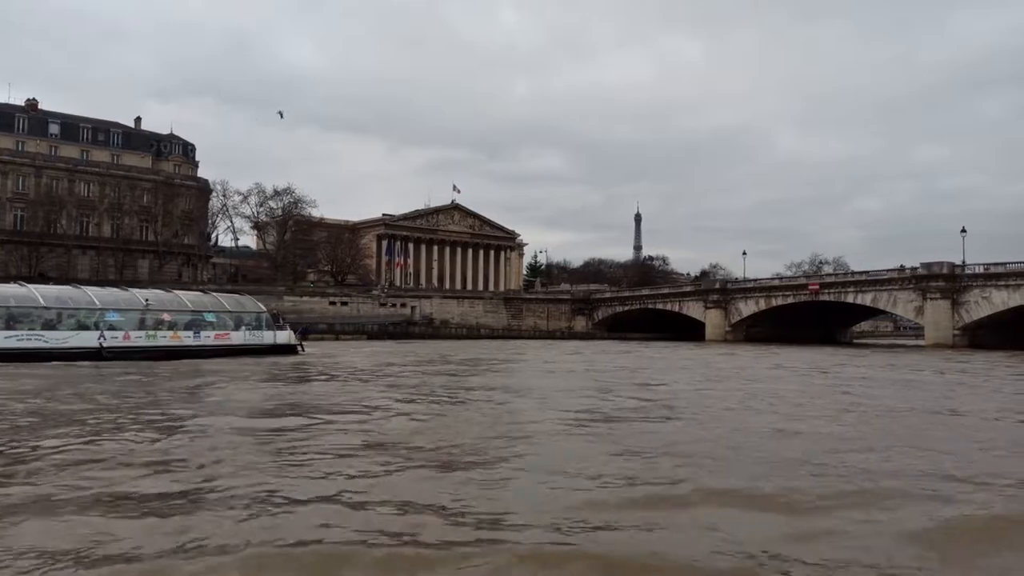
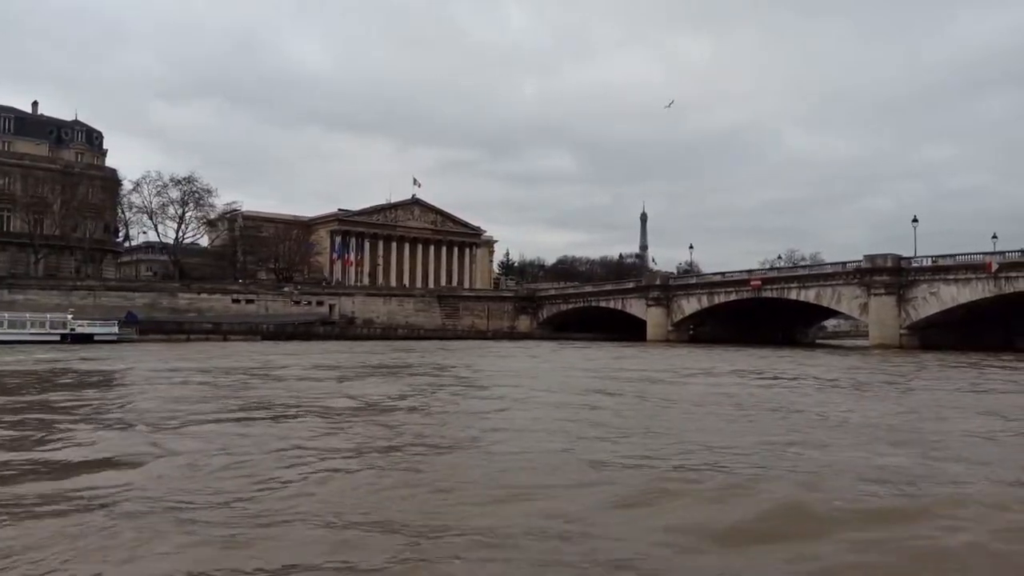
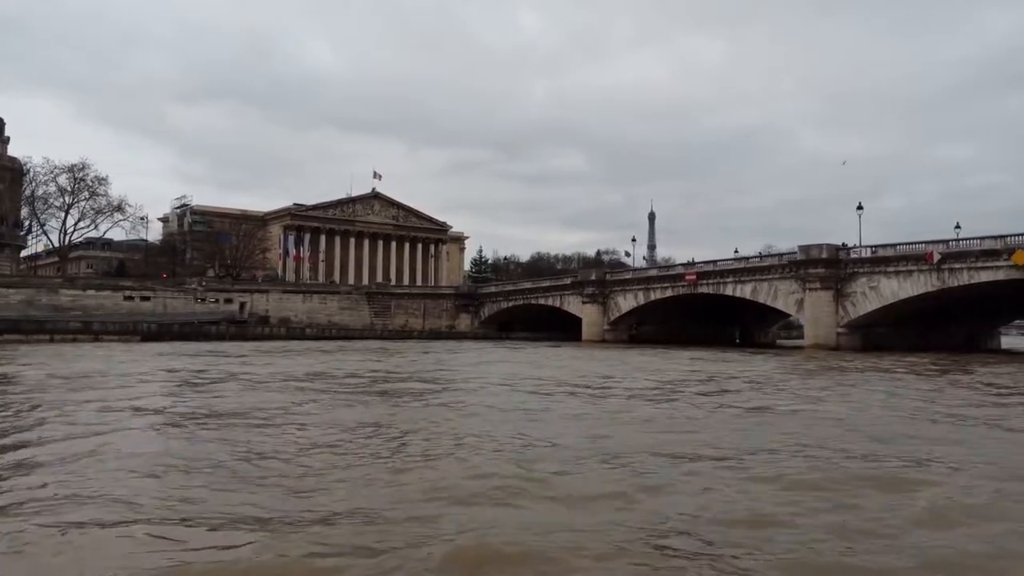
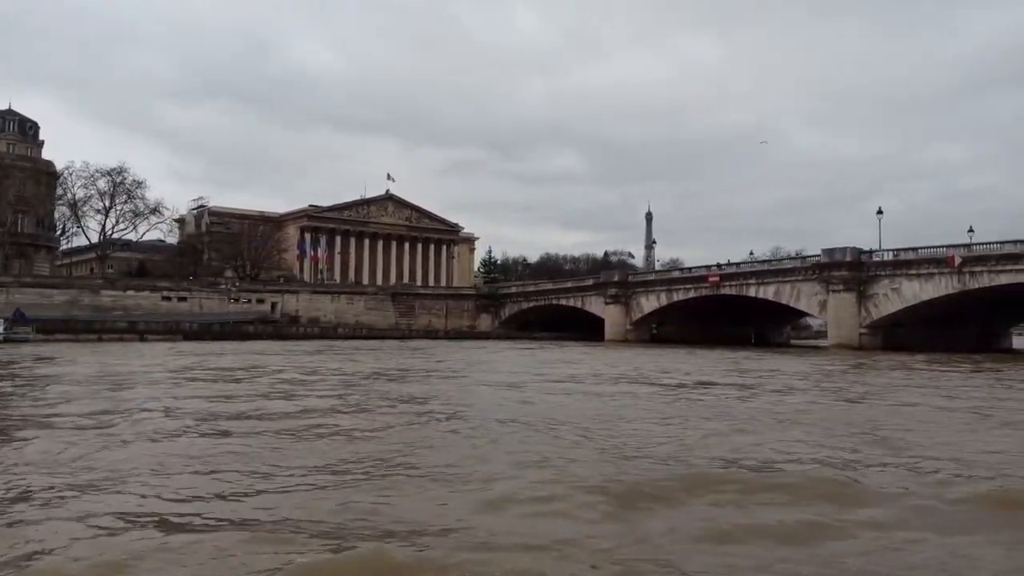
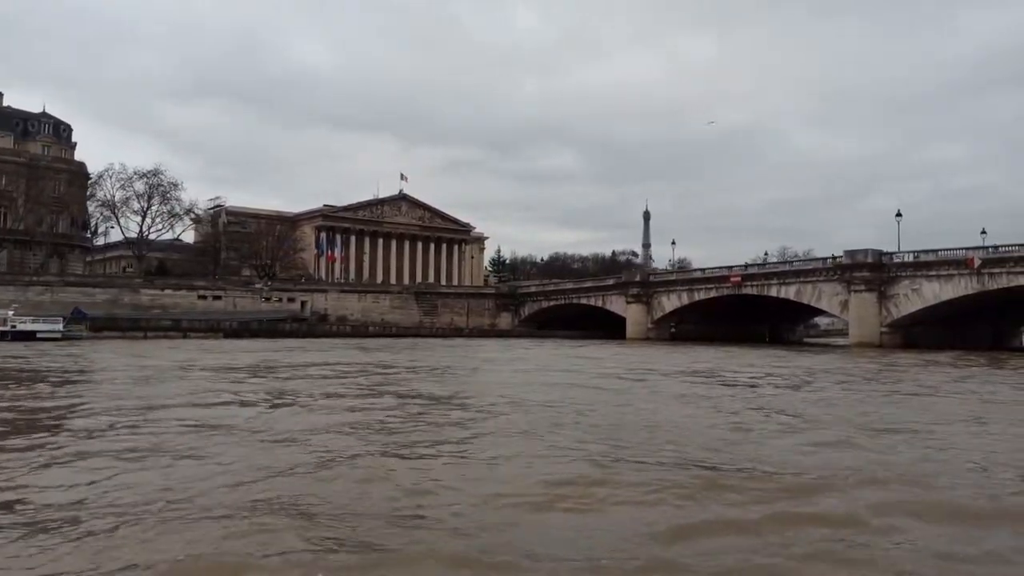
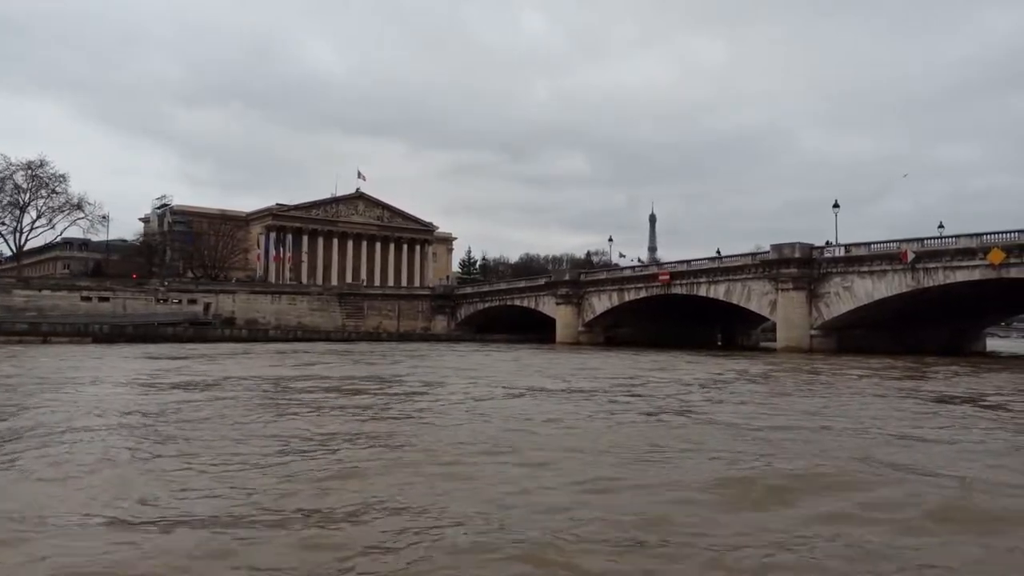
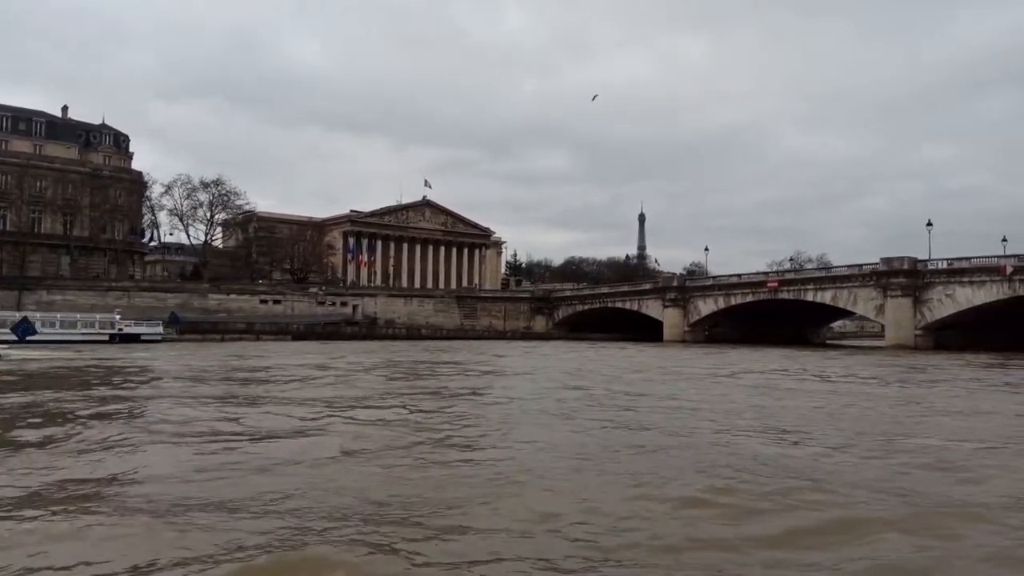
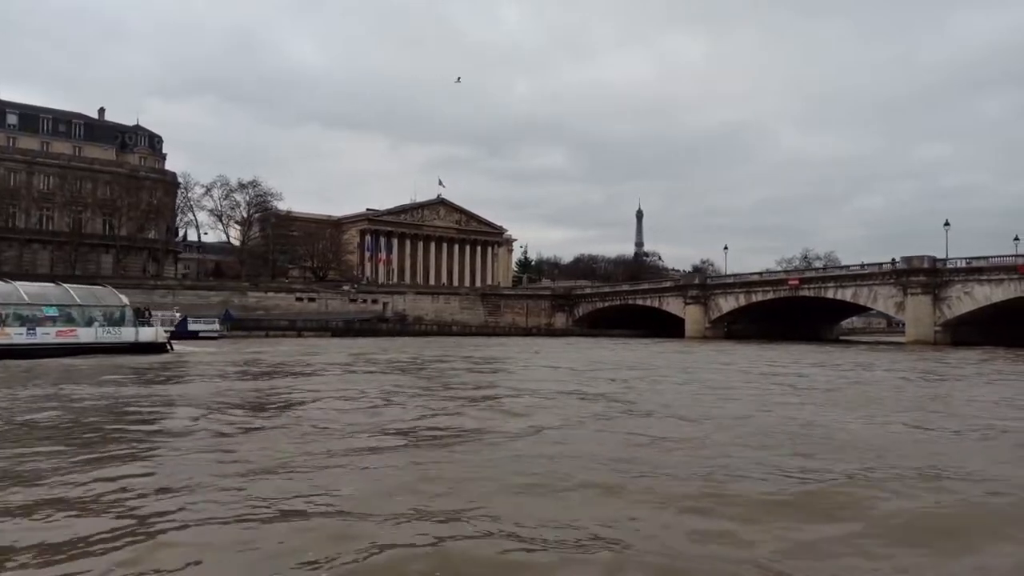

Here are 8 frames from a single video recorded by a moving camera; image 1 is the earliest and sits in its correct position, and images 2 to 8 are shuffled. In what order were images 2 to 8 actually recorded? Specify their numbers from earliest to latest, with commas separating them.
8, 7, 2, 5, 4, 3, 6
